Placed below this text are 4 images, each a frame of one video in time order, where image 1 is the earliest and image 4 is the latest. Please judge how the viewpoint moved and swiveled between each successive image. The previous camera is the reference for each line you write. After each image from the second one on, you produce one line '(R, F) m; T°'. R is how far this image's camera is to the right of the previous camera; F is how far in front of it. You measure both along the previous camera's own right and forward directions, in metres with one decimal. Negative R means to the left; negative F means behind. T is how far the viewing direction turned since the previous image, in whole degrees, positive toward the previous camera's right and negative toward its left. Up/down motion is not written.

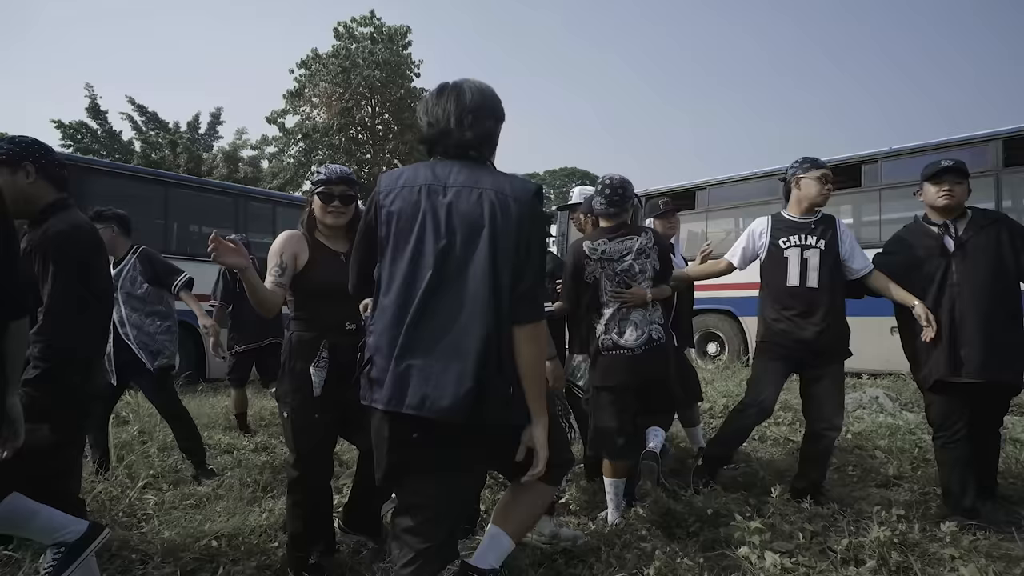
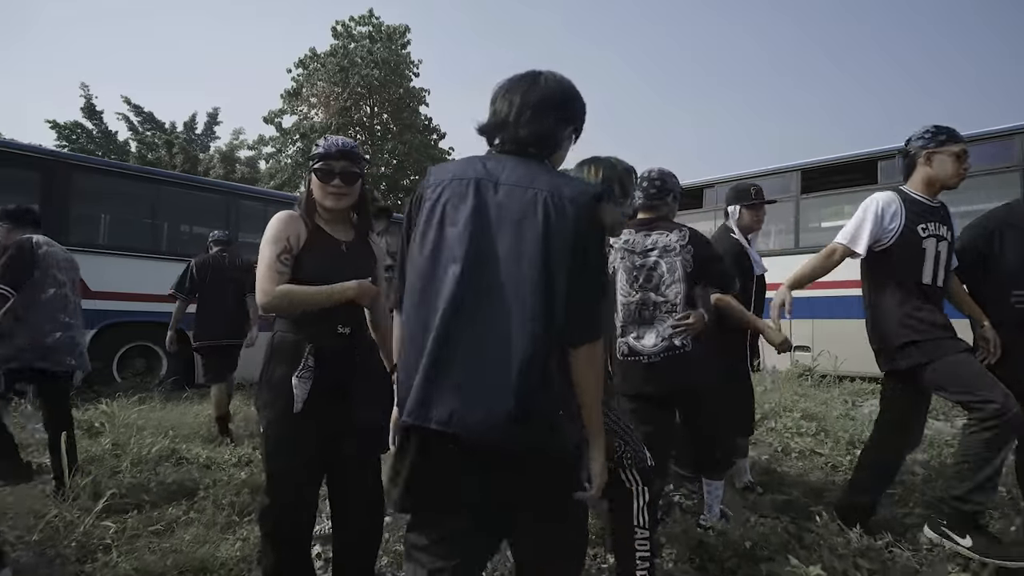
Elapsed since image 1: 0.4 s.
(0.0, +0.3) m; 0°
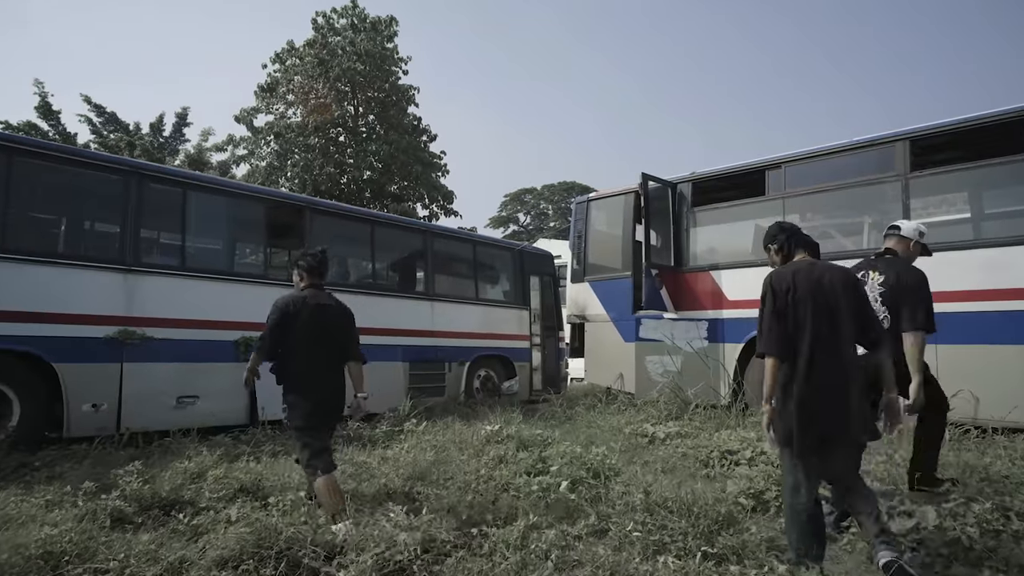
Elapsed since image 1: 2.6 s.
(-0.1, +2.4) m; +1°
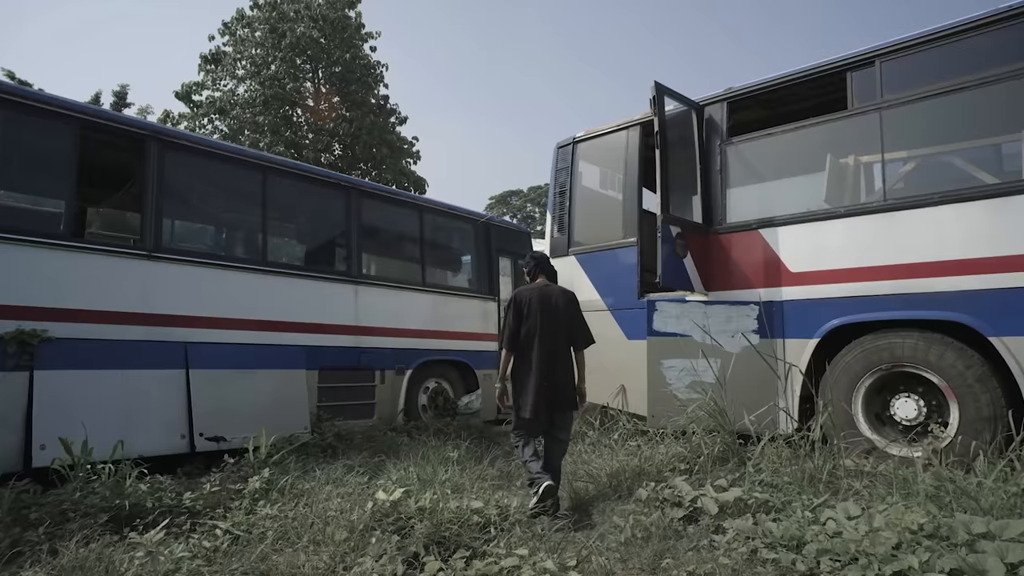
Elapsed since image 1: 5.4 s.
(+0.4, +2.8) m; +1°
